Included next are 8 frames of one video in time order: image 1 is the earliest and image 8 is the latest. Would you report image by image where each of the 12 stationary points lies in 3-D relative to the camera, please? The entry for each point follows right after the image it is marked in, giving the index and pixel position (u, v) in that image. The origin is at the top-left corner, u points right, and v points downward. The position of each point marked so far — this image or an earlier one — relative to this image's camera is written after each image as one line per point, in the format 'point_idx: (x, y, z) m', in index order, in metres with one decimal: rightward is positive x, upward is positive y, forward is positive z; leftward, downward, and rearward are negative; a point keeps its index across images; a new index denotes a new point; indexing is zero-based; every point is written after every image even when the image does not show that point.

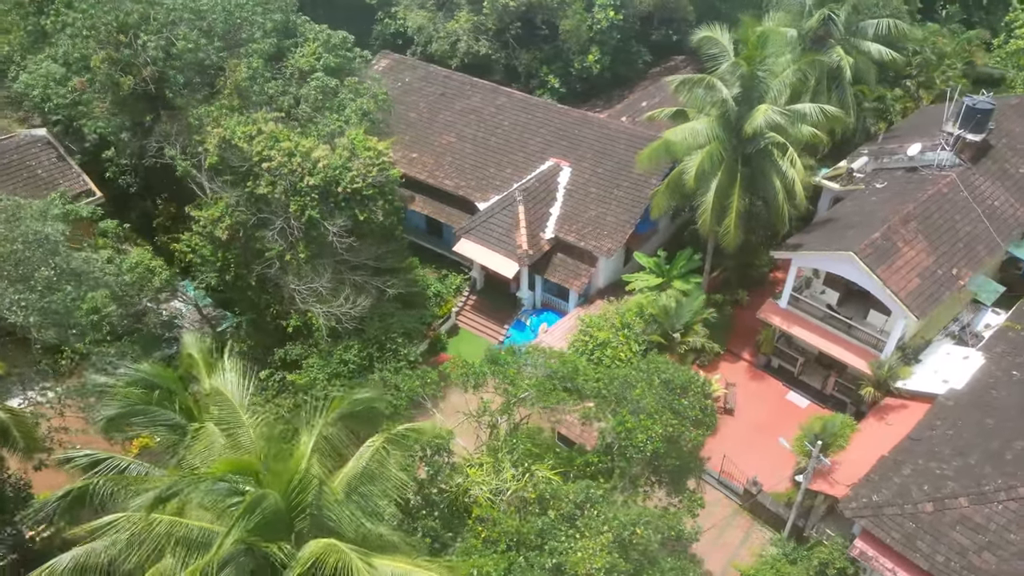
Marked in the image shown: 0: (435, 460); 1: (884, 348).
0: (-1.4, -3.0, +13.5) m
1: (+9.7, -1.6, +19.8) m
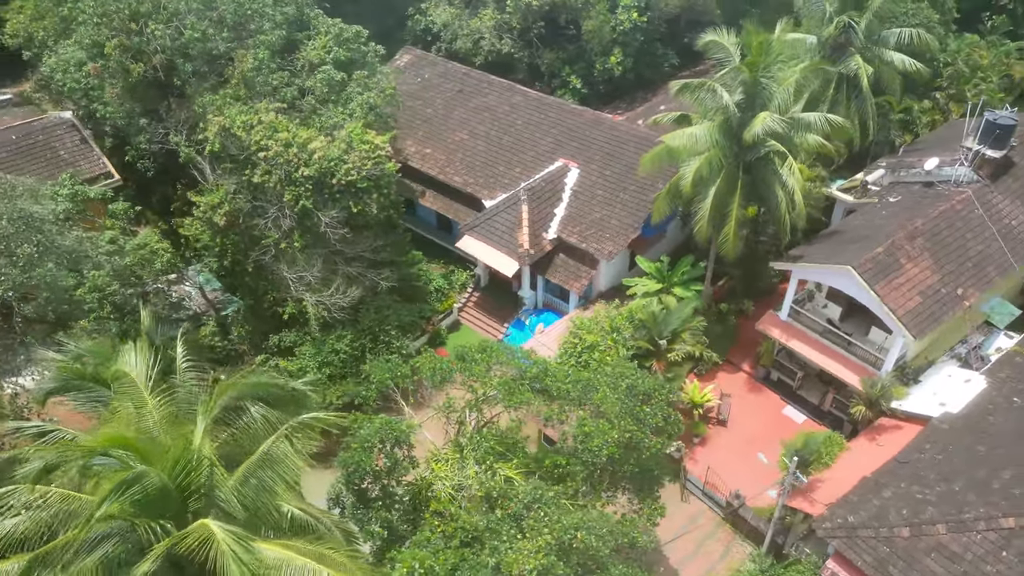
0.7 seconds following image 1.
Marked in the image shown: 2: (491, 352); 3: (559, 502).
0: (-2.1, -2.9, +13.6) m
1: (+9.4, -2.0, +19.3) m
2: (-0.4, -1.3, +15.5) m
3: (+0.8, -3.6, +12.9) m
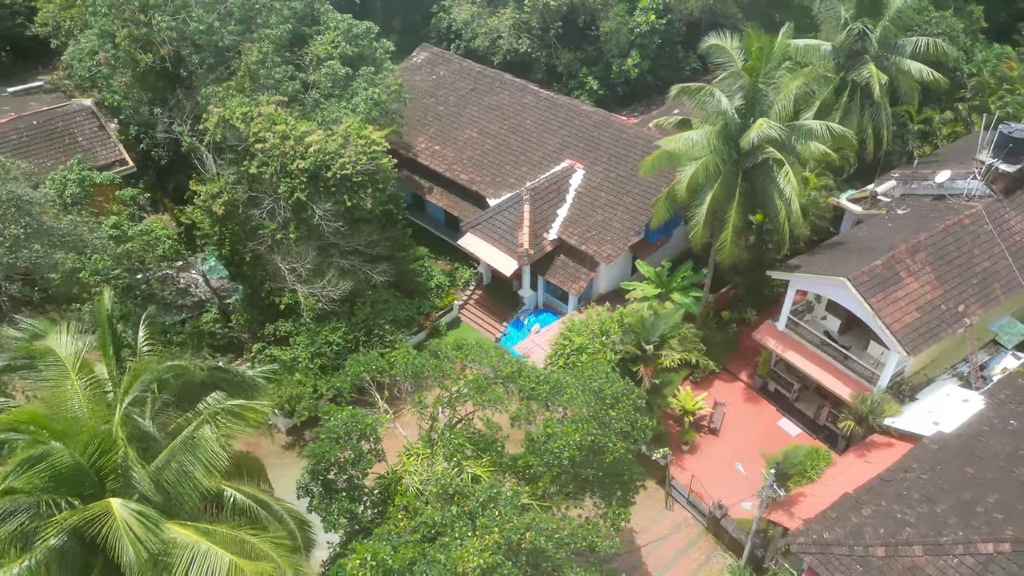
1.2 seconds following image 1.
0: (-2.7, -2.8, +13.8) m
1: (+9.0, -2.3, +18.9) m
2: (-0.9, -1.2, +15.5) m
3: (+0.1, -3.6, +12.9) m
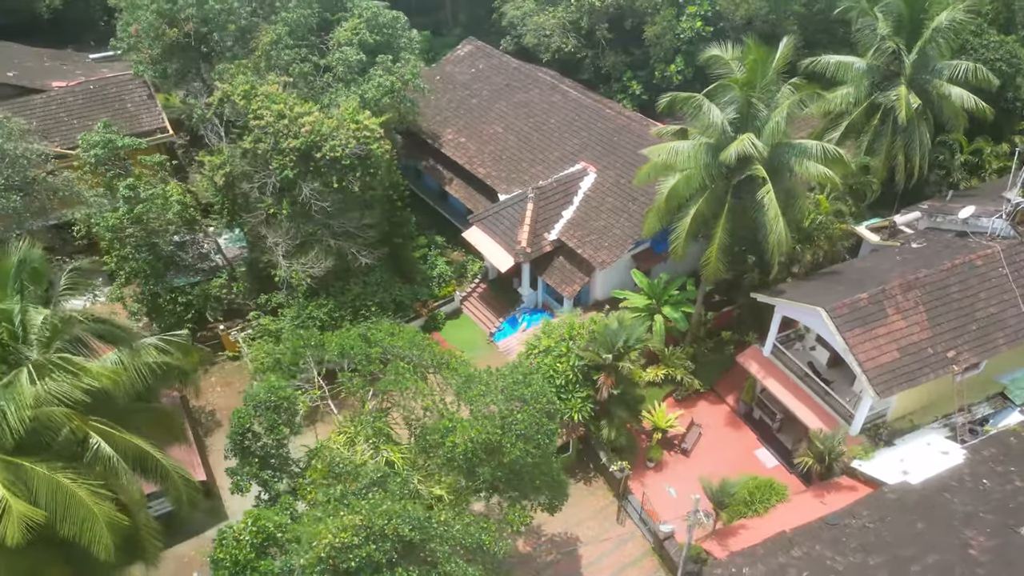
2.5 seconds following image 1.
0: (-4.4, -2.3, +14.3) m
1: (+7.9, -3.1, +17.8) m
2: (-2.2, -1.0, +15.8) m
3: (-1.8, -3.4, +13.1) m
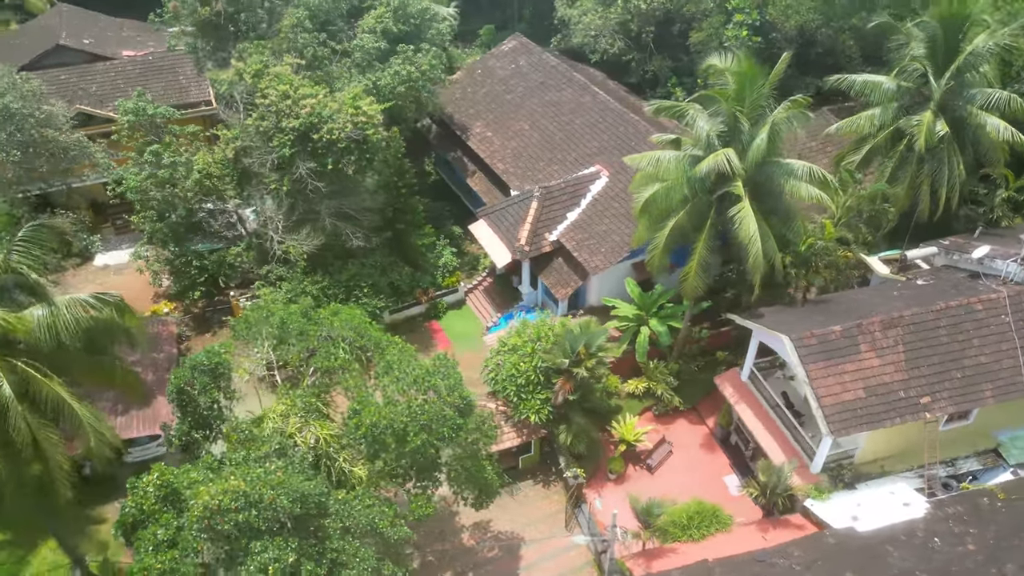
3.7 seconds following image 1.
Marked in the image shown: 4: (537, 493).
0: (-5.9, -1.7, +15.0) m
1: (+6.7, -3.8, +17.0) m
2: (-3.4, -0.6, +16.2) m
3: (-3.6, -3.1, +13.5) m
4: (+0.6, -5.3, +19.8) m
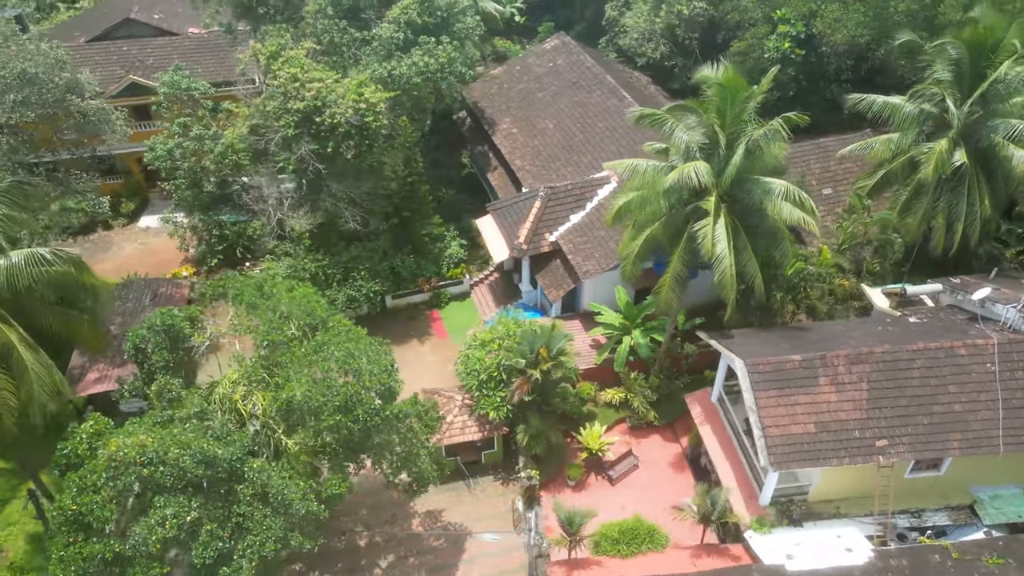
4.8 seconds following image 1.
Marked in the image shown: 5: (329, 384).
0: (-7.1, -1.0, +15.9) m
1: (+5.3, -4.3, +16.3) m
2: (-4.4, -0.2, +16.7) m
3: (-5.2, -2.6, +14.1) m
4: (-0.5, -5.2, +19.9) m
5: (-3.3, -1.8, +14.2) m
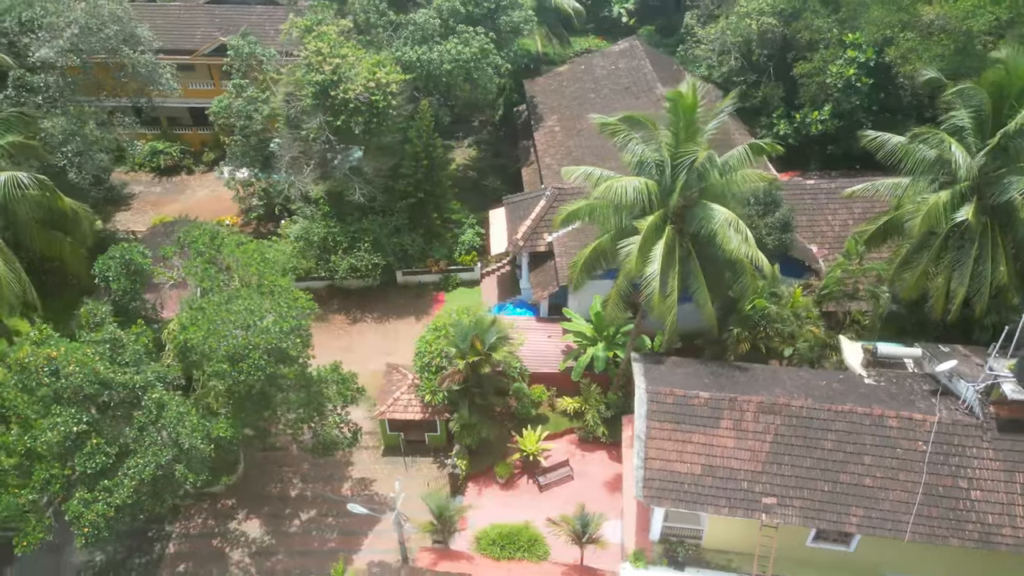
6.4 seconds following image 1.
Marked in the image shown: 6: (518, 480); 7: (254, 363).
0: (-8.8, +0.4, +17.6) m
1: (+2.8, -4.8, +15.7) m
2: (-5.9, +0.8, +17.9) m
3: (-7.5, -1.5, +15.5) m
4: (-2.2, -4.8, +20.3) m
5: (-5.6, -0.9, +15.2) m
6: (+0.1, -5.0, +19.7) m
7: (-4.9, -1.5, +15.3) m
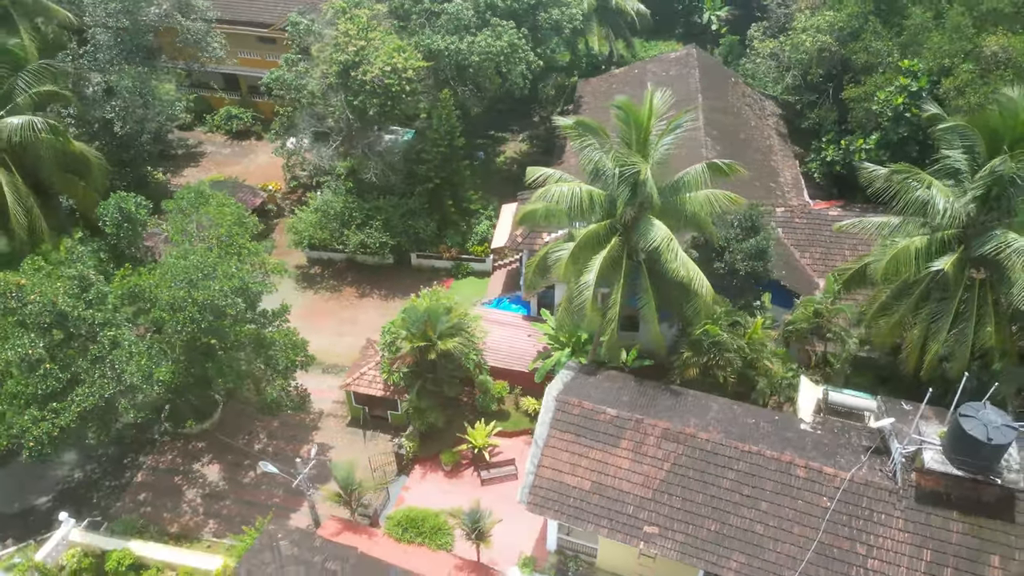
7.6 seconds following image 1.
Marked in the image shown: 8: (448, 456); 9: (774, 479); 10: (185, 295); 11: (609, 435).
0: (-9.7, +1.7, +19.2) m
1: (+0.7, -5.0, +15.5) m
2: (-6.7, +1.7, +19.0) m
3: (-9.0, -0.3, +16.9) m
4: (-3.5, -4.3, +20.9) m
5: (-7.1, 0.0, +16.4) m
6: (-1.3, -4.8, +19.9) m
7: (-6.5, -0.6, +16.3) m
8: (-1.6, -4.4, +19.8) m
9: (+4.7, -3.4, +13.8) m
10: (-6.9, -0.2, +16.4) m
11: (+1.9, -2.8, +14.7) m
